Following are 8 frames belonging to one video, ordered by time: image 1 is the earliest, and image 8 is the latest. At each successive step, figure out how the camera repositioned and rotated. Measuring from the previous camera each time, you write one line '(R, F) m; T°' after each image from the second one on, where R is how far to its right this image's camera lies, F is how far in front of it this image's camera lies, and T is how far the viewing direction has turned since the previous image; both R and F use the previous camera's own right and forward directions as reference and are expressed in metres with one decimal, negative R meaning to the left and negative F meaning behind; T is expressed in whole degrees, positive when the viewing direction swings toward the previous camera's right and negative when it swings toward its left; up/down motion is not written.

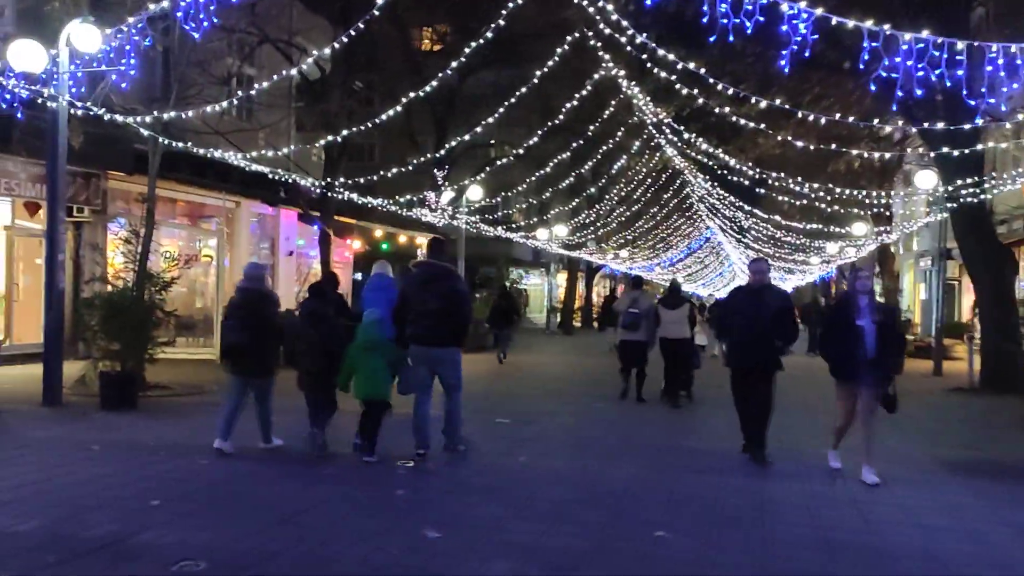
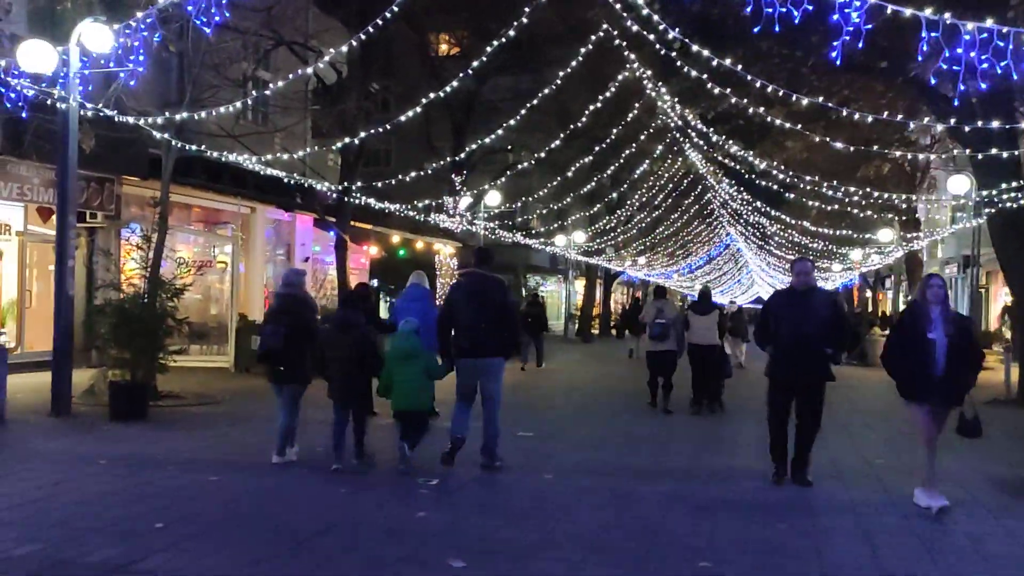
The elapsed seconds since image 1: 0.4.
(-0.1, +0.5) m; -1°
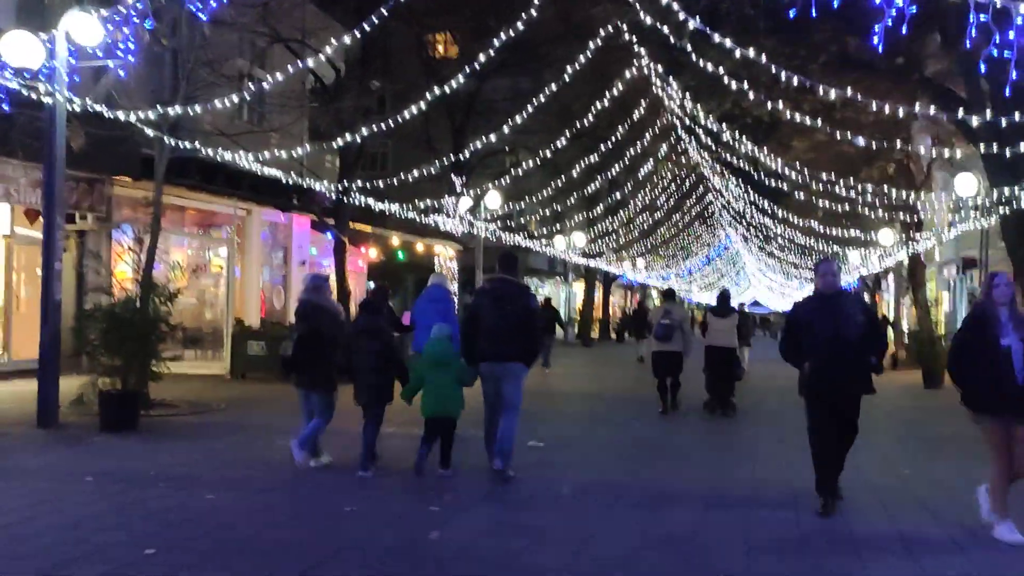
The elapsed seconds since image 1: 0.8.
(-0.2, +0.5) m; 0°
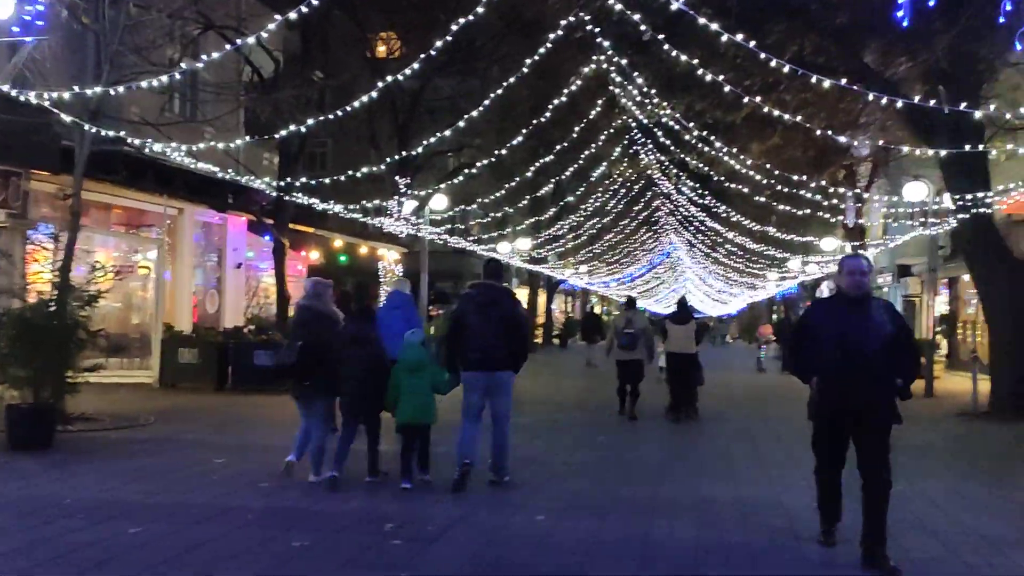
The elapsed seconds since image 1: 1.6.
(-0.3, +0.8) m; +4°
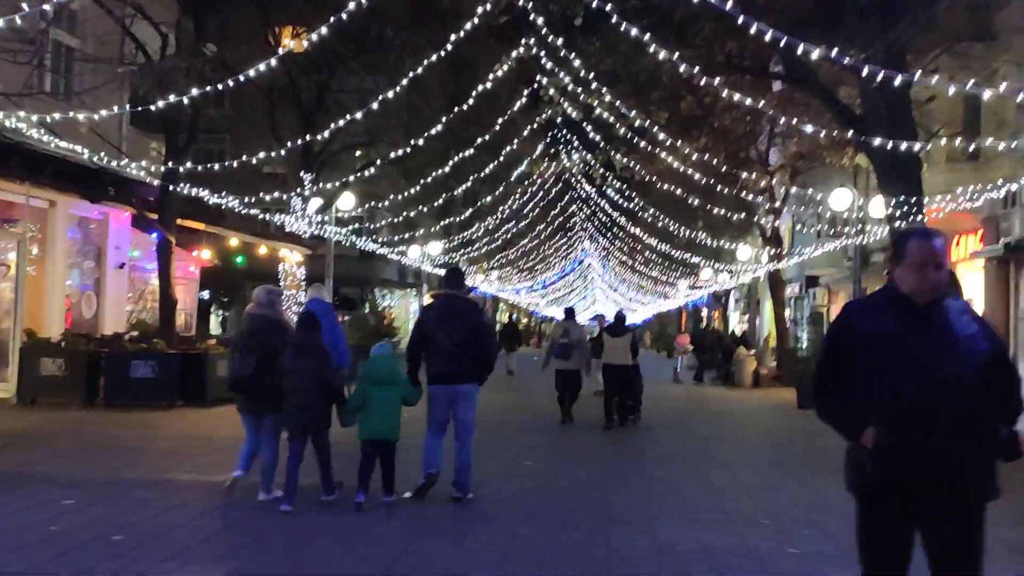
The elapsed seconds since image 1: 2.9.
(-0.2, +1.5) m; +6°
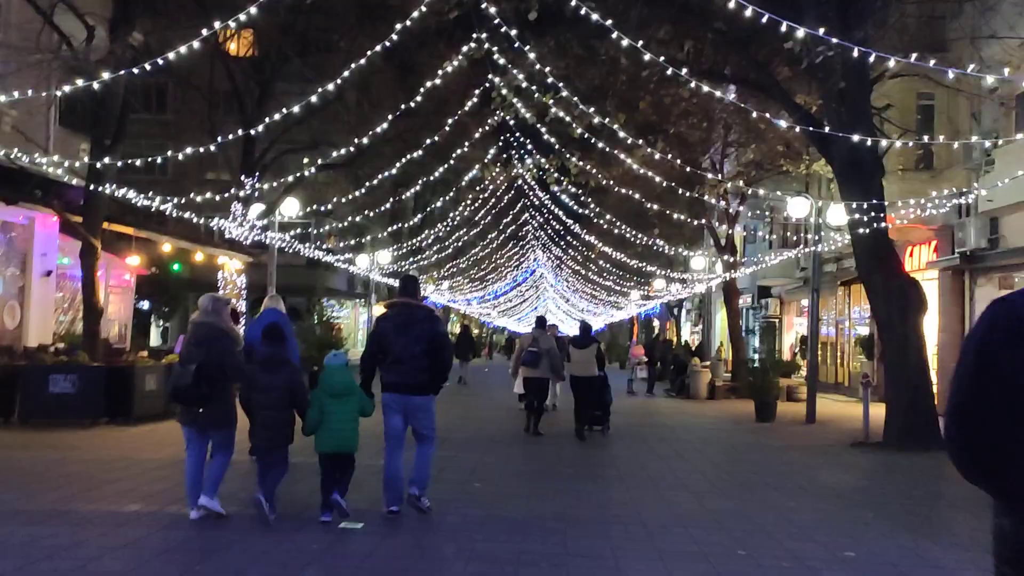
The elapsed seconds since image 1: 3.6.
(0.0, +0.8) m; +3°
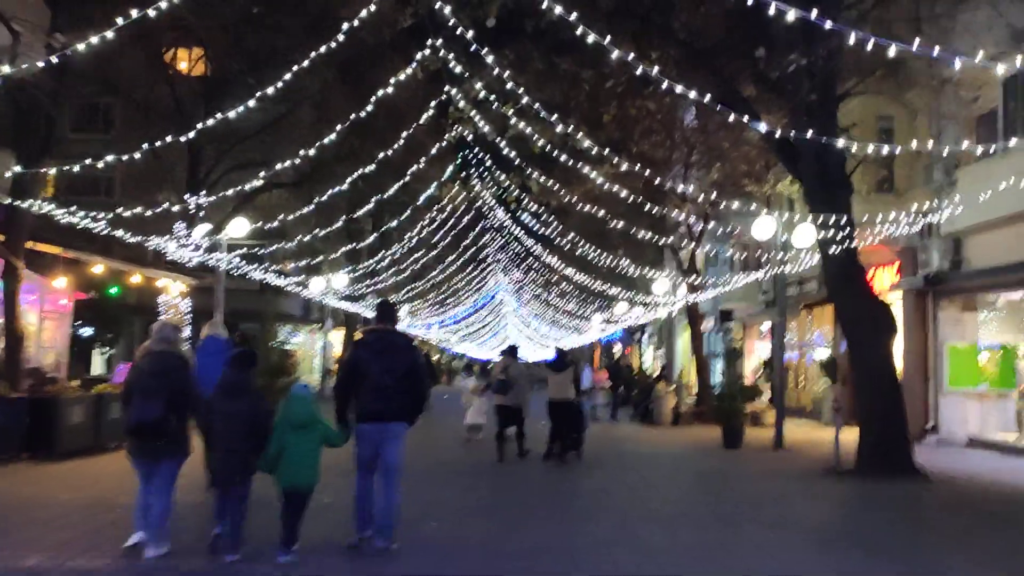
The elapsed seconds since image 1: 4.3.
(+0.1, +0.9) m; +3°
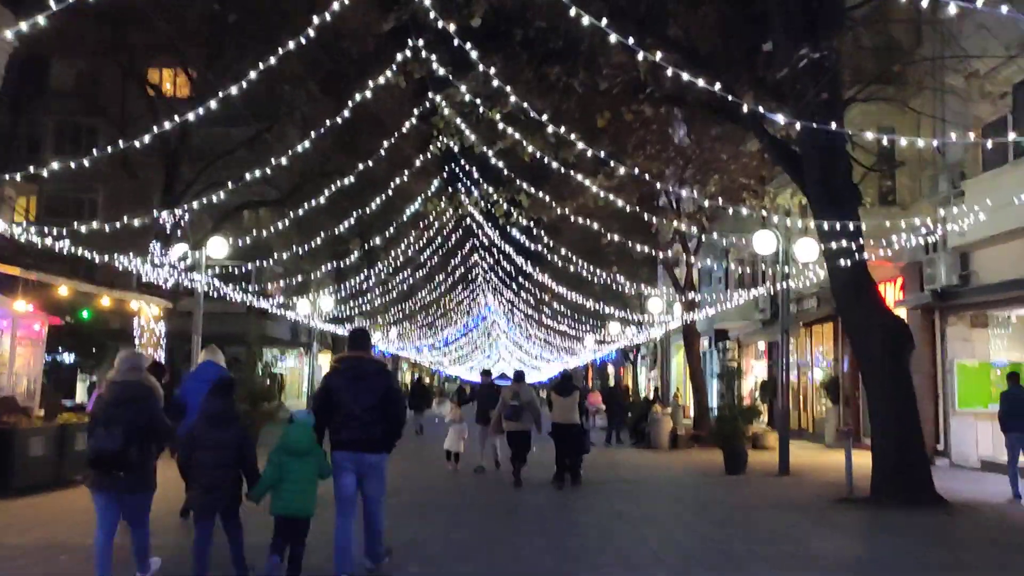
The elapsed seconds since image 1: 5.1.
(0.0, +0.9) m; +1°
